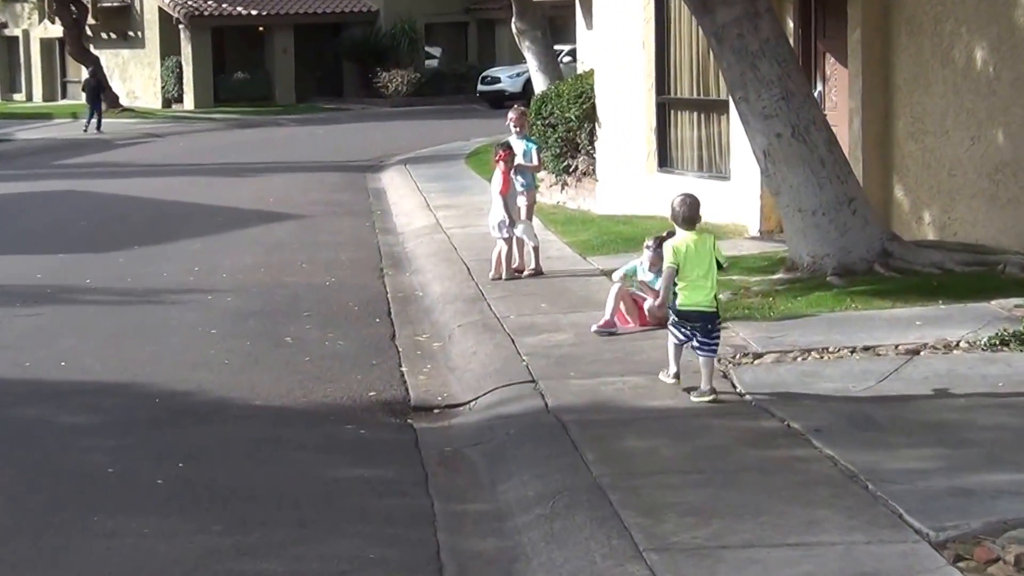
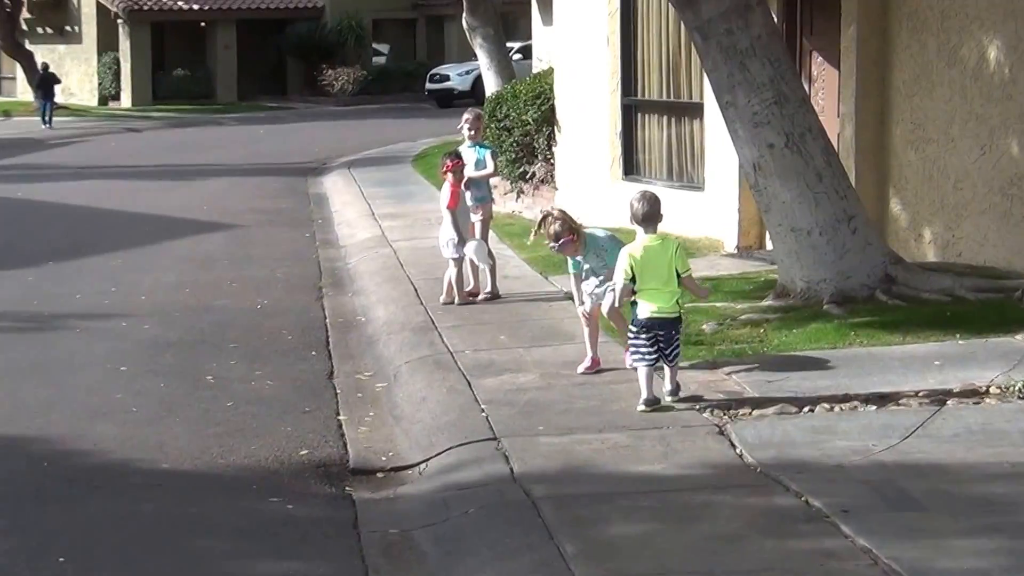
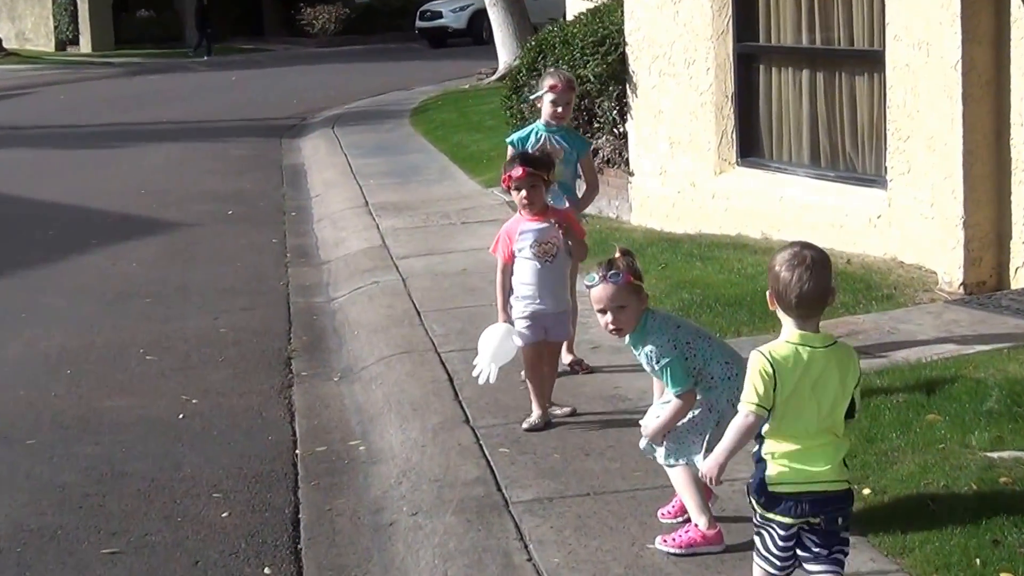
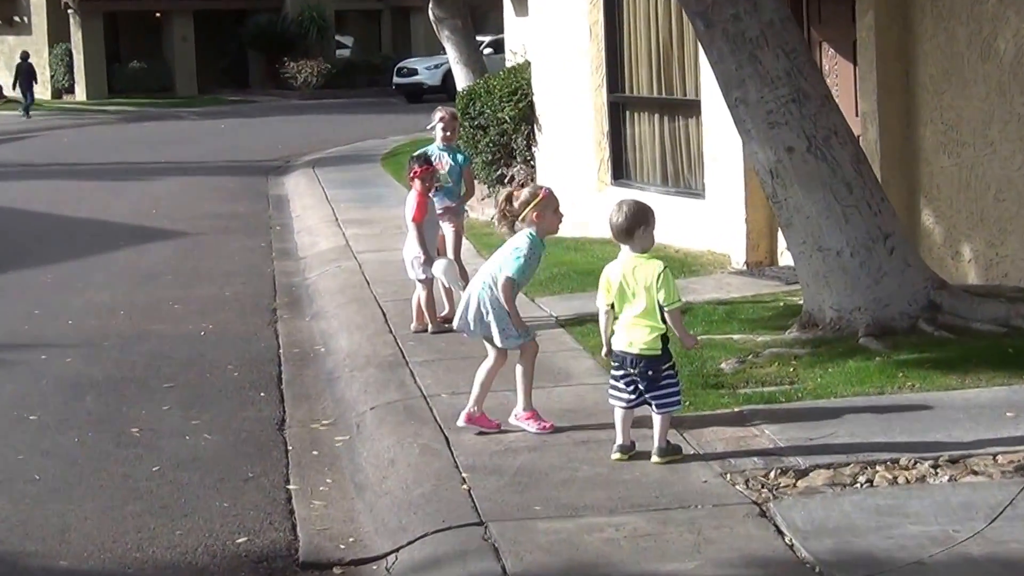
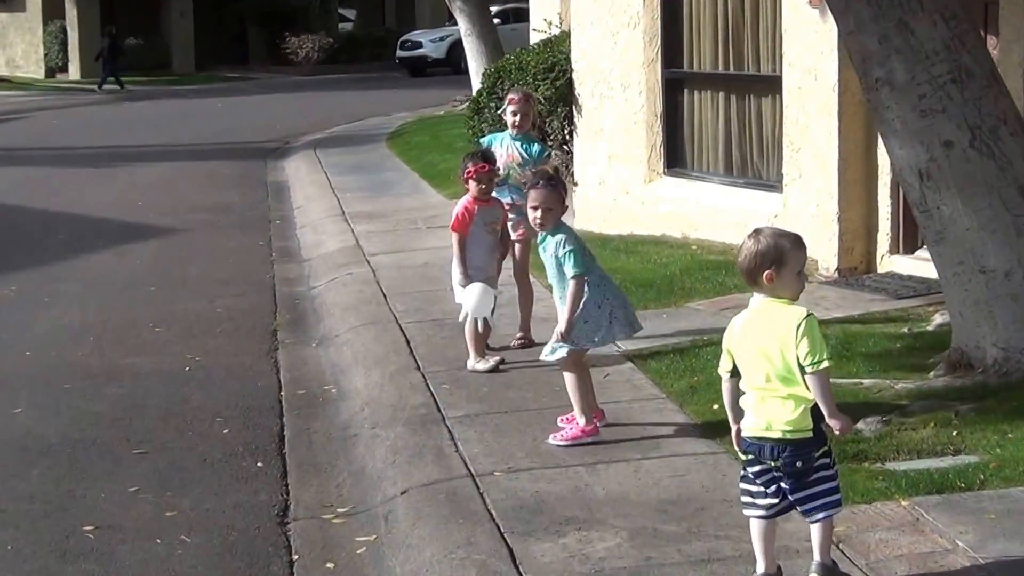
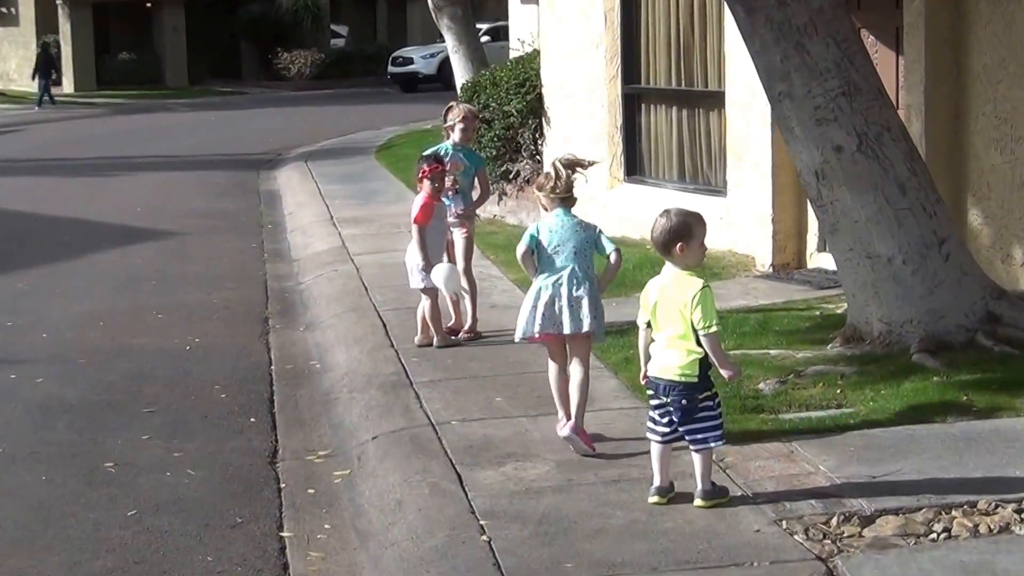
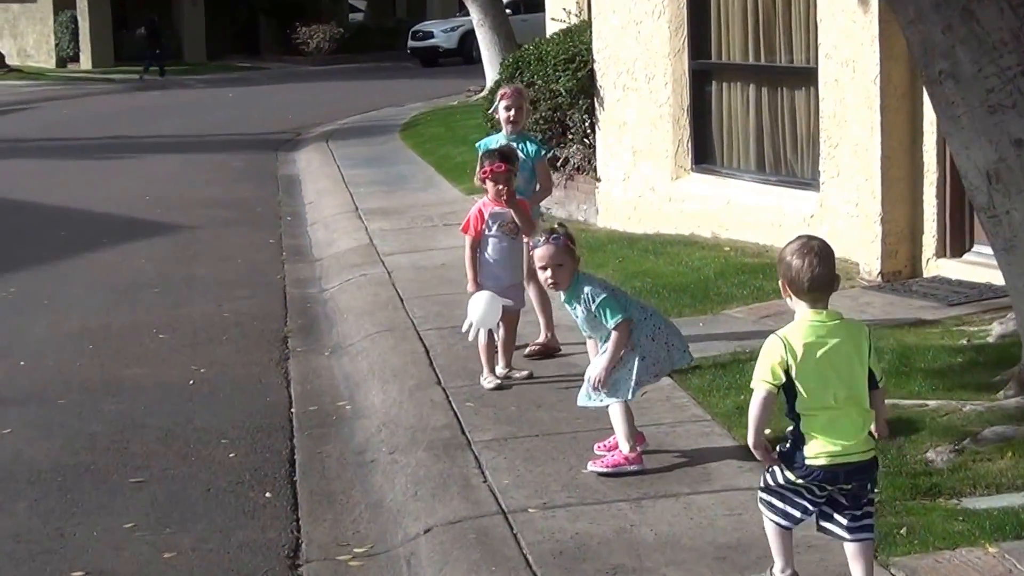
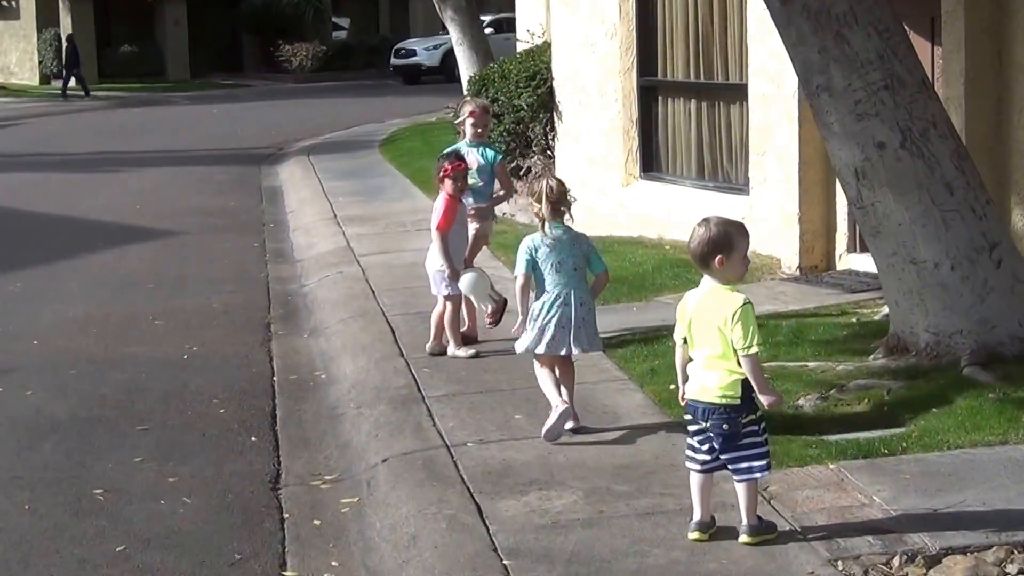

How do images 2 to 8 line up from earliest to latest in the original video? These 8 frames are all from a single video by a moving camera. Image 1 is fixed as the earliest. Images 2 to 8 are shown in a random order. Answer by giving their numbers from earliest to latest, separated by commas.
2, 4, 6, 8, 5, 7, 3
